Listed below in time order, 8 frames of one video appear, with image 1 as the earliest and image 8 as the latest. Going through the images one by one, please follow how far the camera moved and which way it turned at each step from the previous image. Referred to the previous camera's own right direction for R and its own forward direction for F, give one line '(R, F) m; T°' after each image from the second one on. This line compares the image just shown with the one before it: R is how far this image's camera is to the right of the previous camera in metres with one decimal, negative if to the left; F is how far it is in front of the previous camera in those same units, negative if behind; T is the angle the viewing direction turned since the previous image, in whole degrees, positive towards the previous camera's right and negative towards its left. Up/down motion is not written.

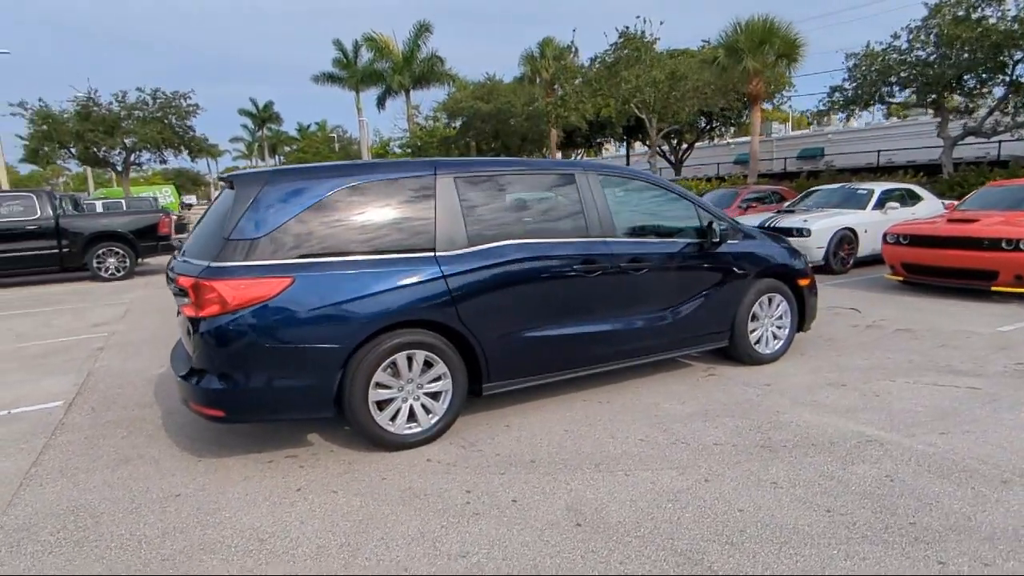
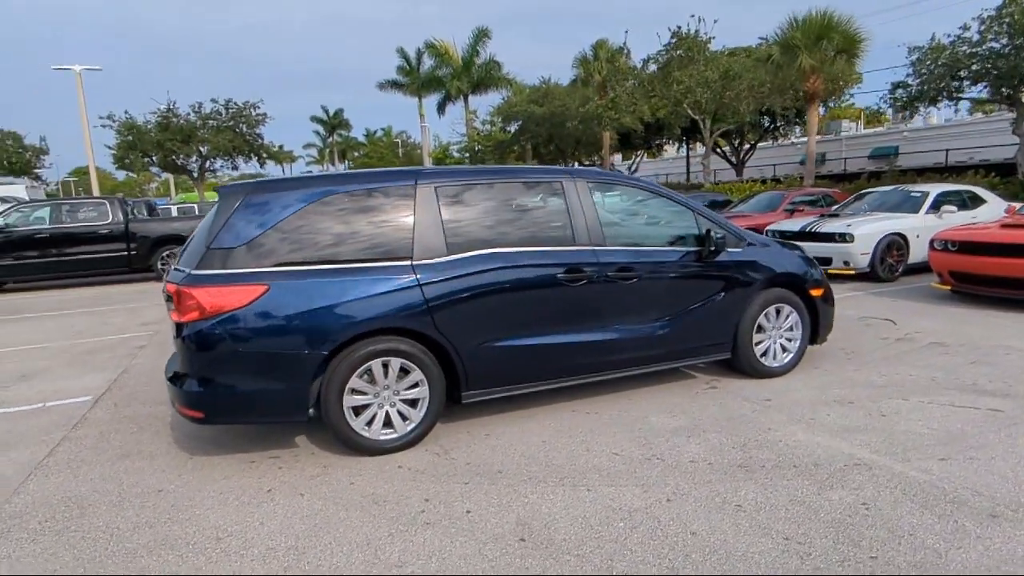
(+0.7, +0.1) m; -6°
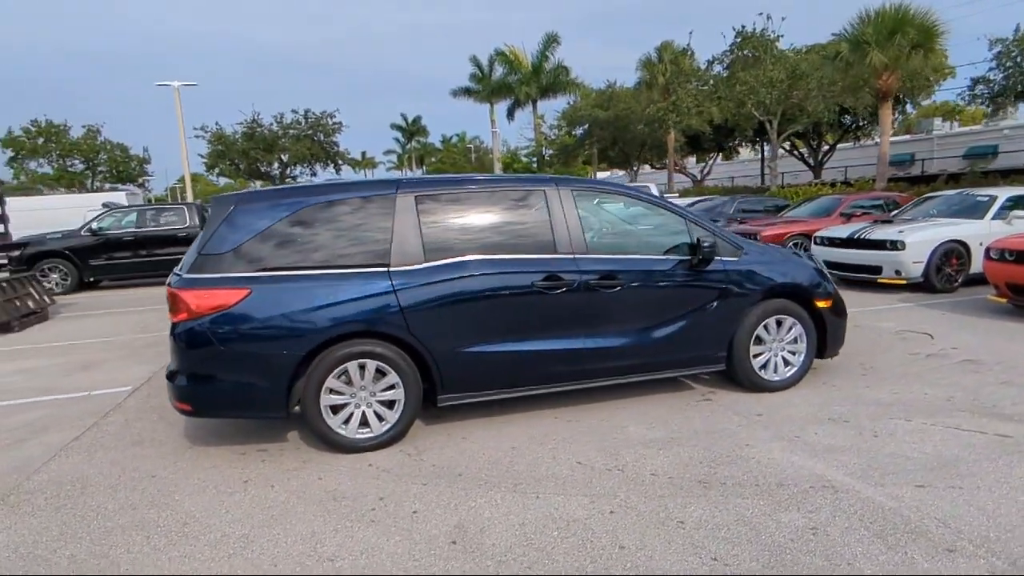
(+0.8, 0.0) m; -7°
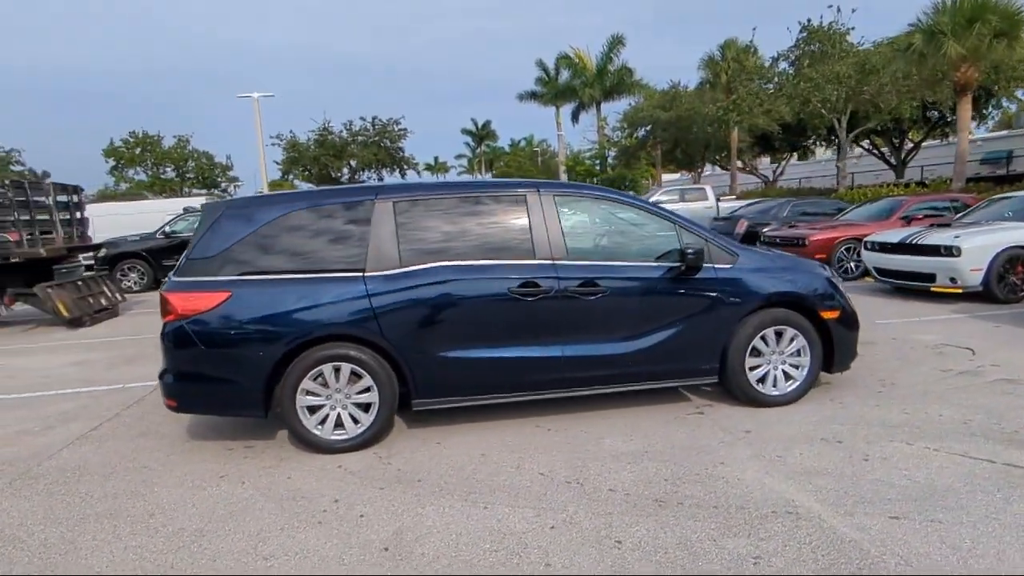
(+0.8, +0.1) m; -7°
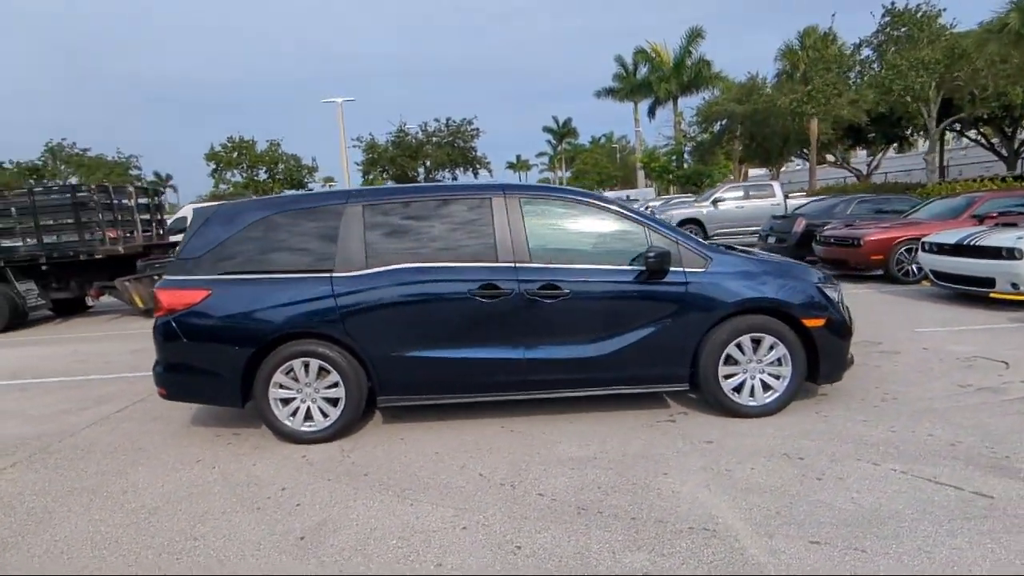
(+1.0, +0.1) m; -8°
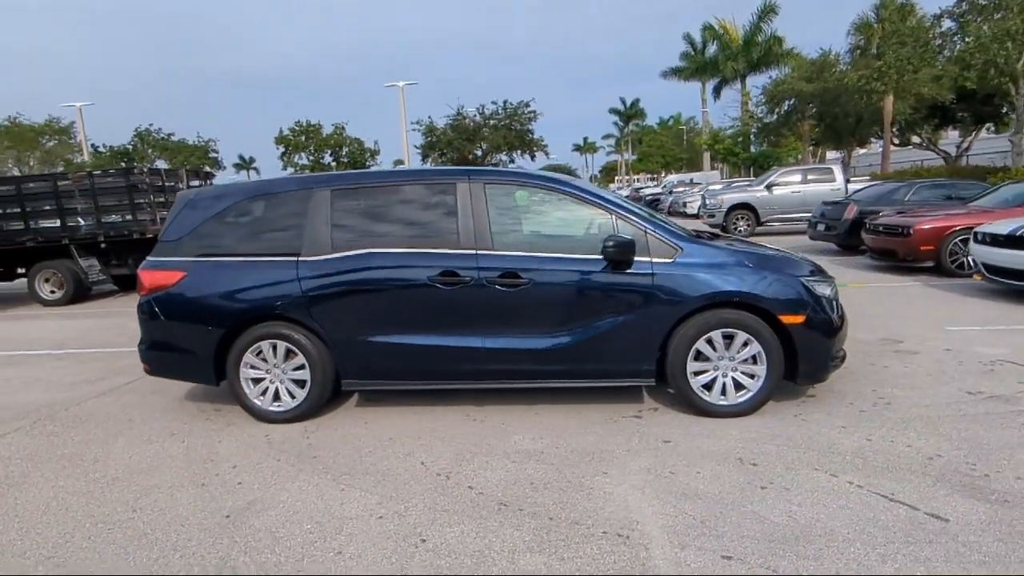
(+0.9, +0.2) m; -6°
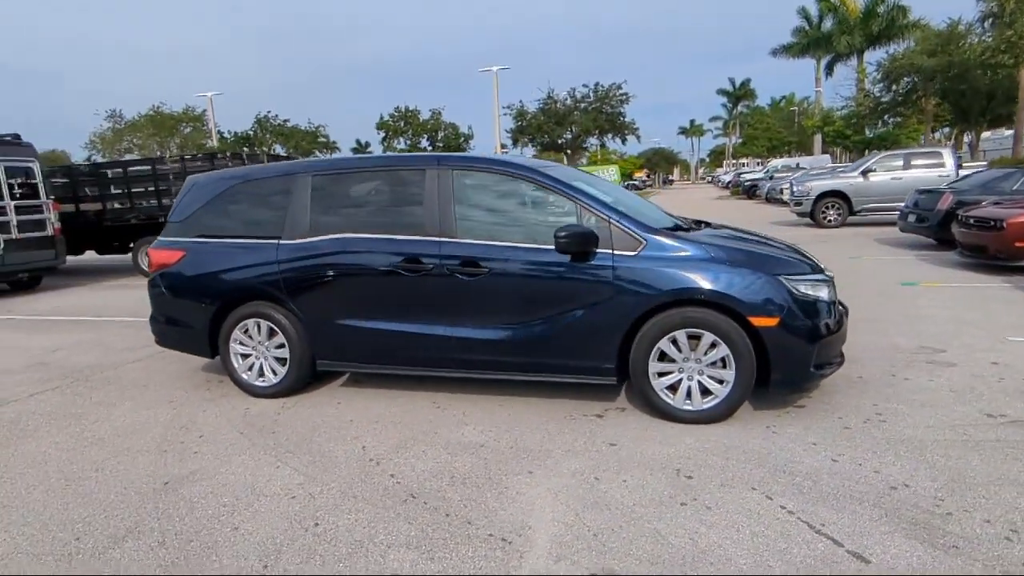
(+1.1, +0.2) m; -9°
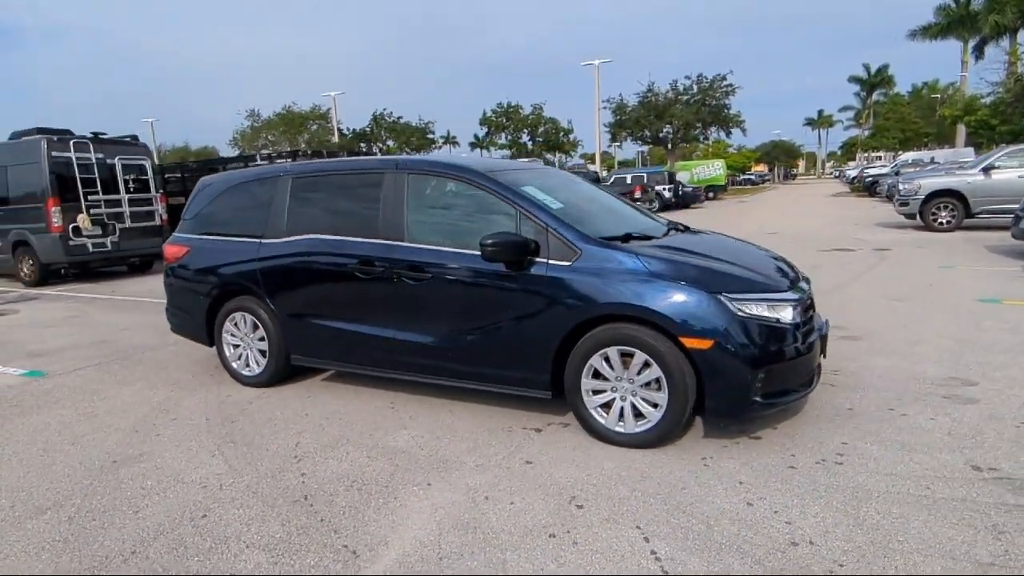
(+1.3, +0.2) m; -10°
